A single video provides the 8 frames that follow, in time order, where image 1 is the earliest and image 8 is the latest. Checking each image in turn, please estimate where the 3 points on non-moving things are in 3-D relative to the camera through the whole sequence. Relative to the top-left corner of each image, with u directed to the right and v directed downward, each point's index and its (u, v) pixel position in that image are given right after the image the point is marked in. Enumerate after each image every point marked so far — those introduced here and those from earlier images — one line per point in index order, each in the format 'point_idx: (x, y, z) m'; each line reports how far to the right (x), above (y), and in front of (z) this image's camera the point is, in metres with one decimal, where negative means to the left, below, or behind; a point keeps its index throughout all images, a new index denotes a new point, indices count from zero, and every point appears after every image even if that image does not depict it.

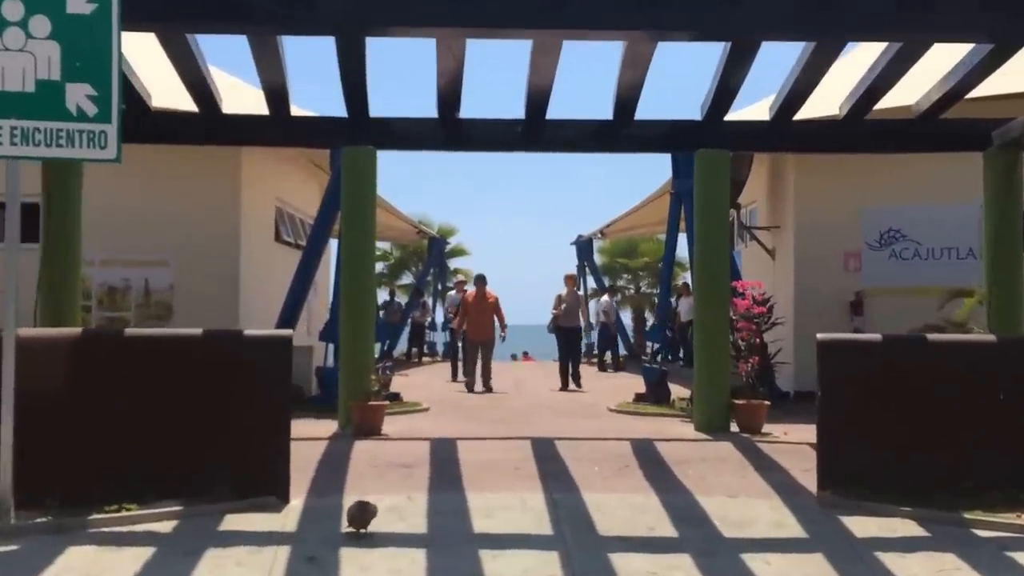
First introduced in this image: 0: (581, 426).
0: (+0.7, -1.5, +10.3) m
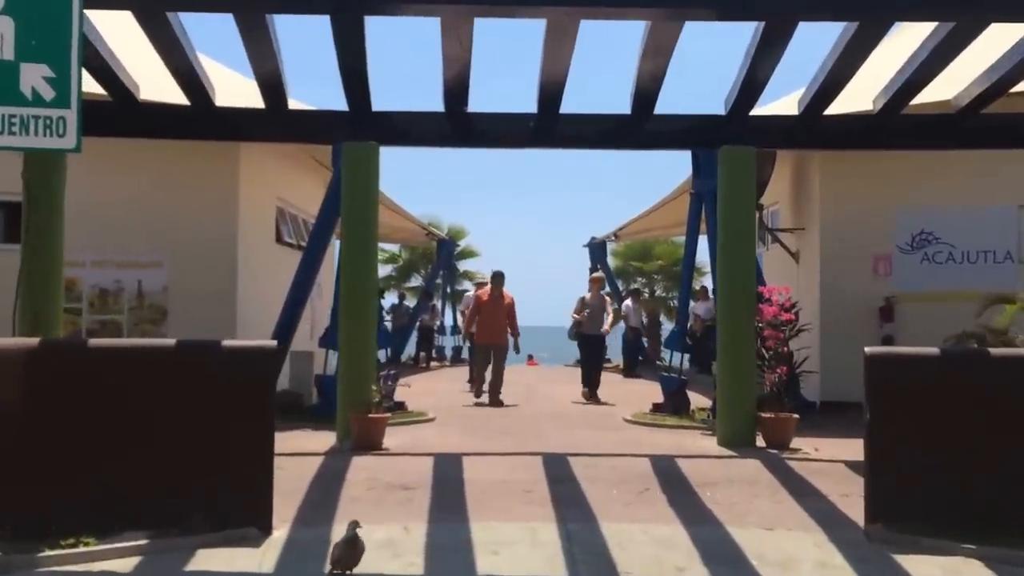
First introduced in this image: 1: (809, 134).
0: (+0.8, -1.6, +9.6) m
1: (+2.9, +1.5, +9.1) m
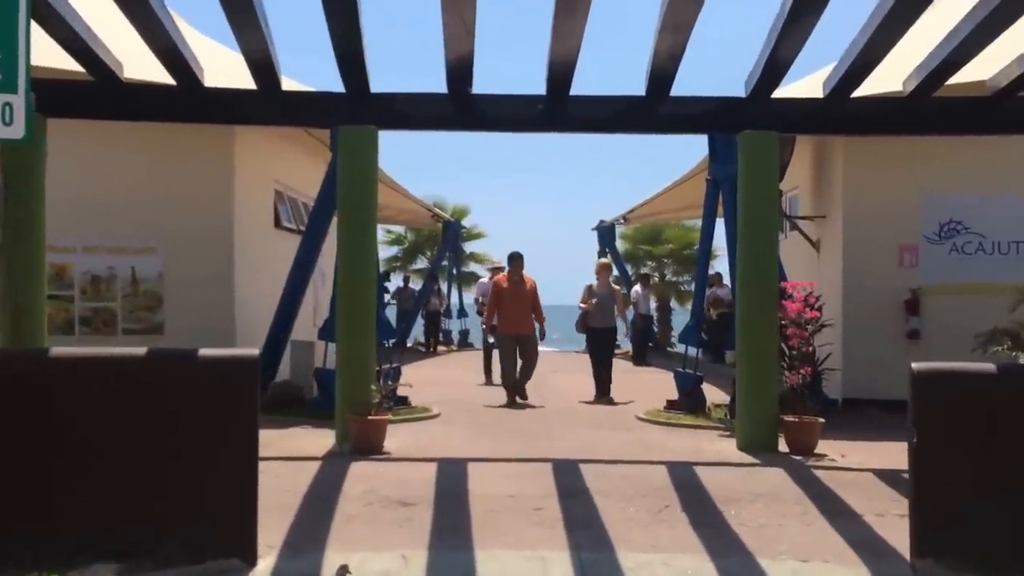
0: (+0.9, -1.5, +9.2) m
1: (+3.0, +1.5, +8.5) m
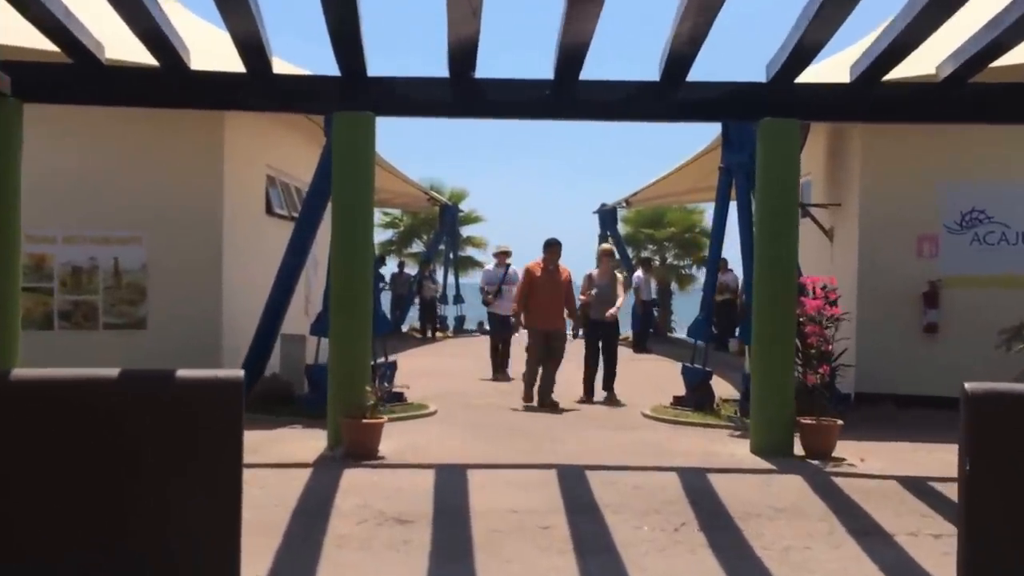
0: (+0.9, -1.4, +8.7) m
1: (+3.0, +1.6, +8.0) m
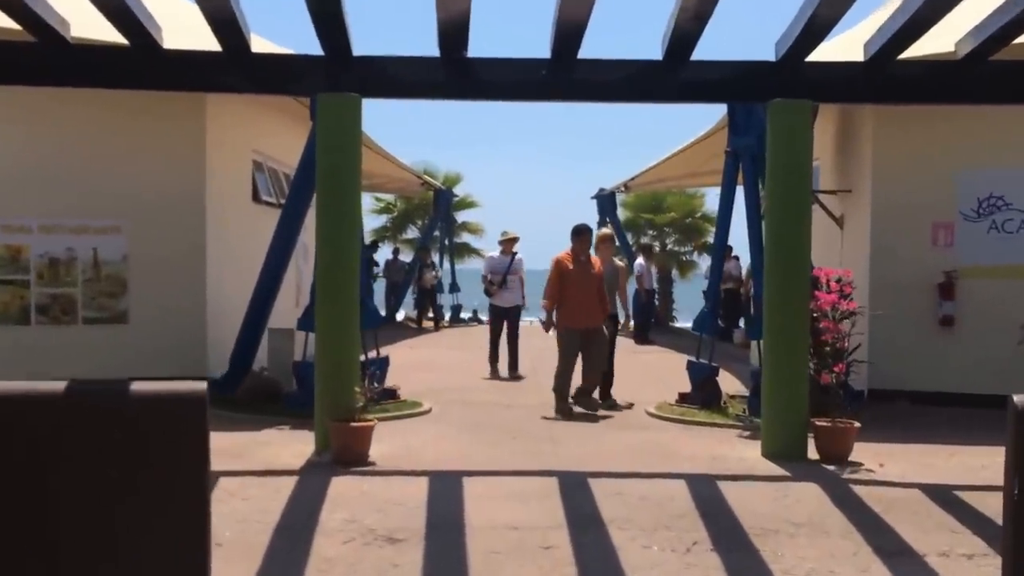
0: (+0.9, -1.4, +8.3) m
1: (+3.0, +1.6, +7.5) m
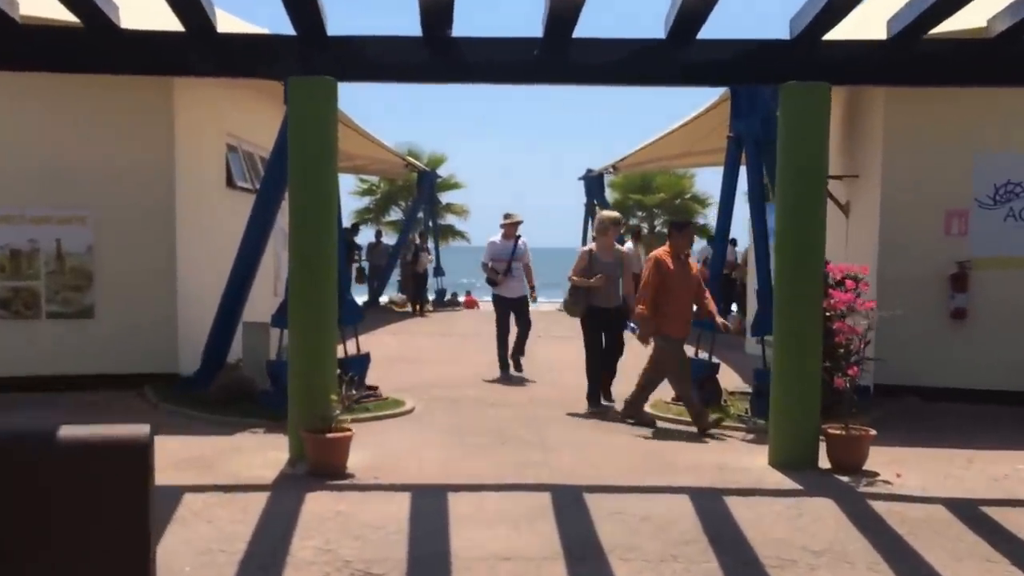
0: (+0.8, -1.3, +7.8) m
1: (+2.9, +1.6, +7.0) m
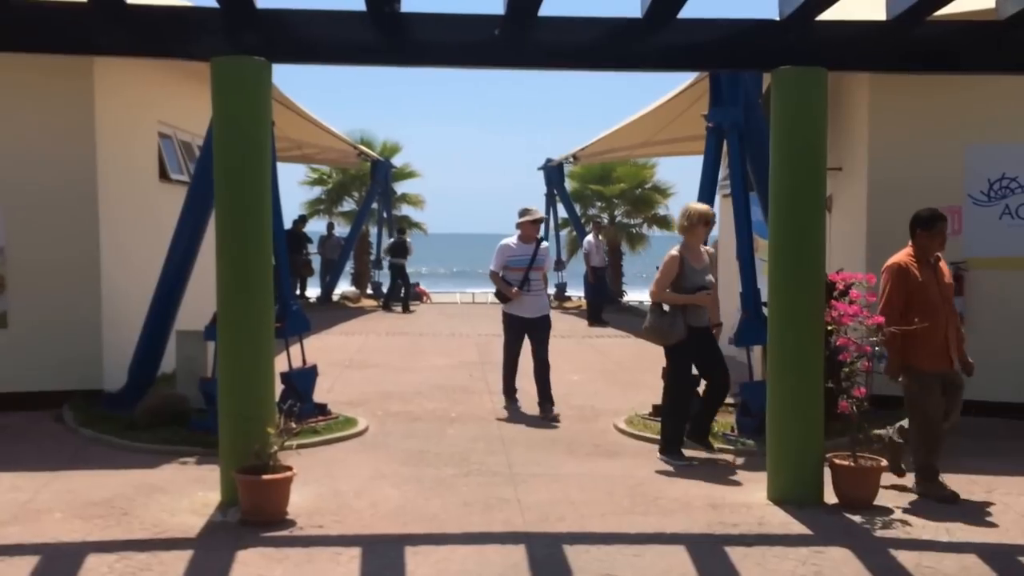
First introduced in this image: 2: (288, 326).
0: (+0.6, -1.4, +6.9) m
1: (+2.7, +1.5, +6.1) m
2: (-2.0, -0.3, +8.5) m
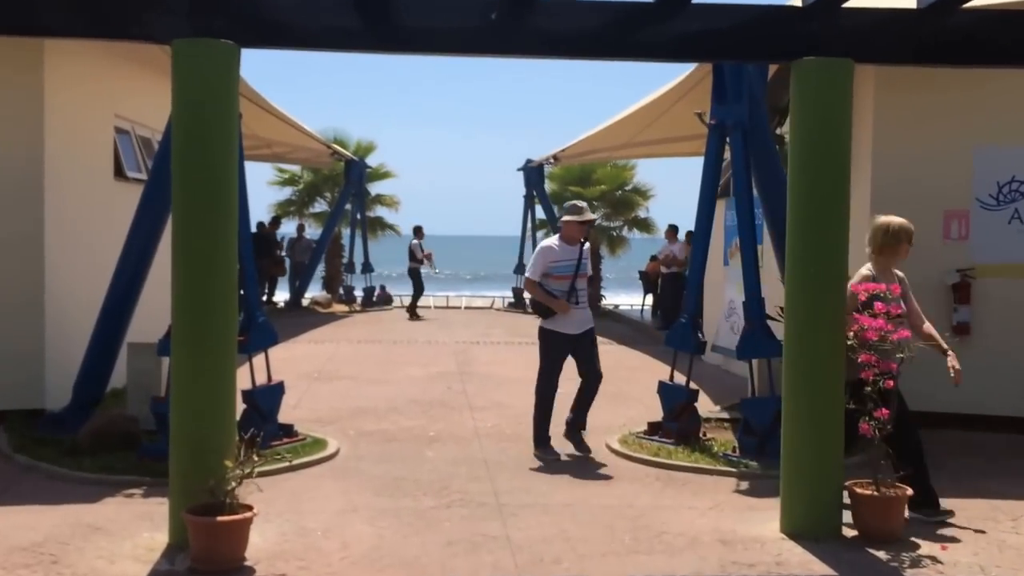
0: (+0.5, -1.5, +6.2) m
1: (+2.6, +1.5, +5.5) m
2: (-2.2, -0.4, +7.8) m
